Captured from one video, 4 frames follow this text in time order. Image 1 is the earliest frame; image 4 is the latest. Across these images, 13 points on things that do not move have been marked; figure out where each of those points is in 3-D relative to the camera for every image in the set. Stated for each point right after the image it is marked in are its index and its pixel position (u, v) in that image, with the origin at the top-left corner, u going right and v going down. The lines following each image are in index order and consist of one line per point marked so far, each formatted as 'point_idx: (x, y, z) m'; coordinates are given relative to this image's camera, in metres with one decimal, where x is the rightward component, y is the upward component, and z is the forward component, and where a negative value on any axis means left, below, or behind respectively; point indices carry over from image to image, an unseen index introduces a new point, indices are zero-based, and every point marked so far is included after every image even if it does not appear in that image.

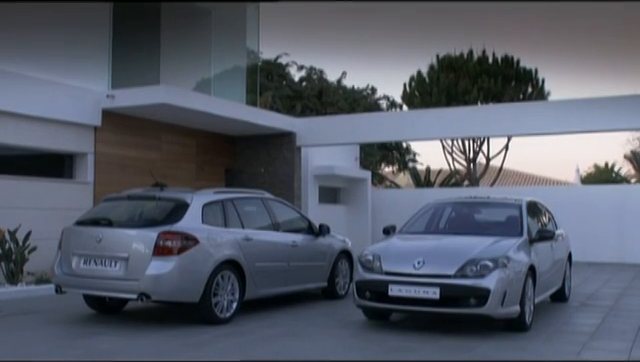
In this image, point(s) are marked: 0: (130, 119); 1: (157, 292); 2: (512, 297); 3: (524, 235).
0: (-3.9, +1.2, +16.5) m
1: (-1.9, -1.3, +9.7) m
2: (+2.3, -1.4, +9.8) m
3: (+2.7, -0.7, +10.9) m
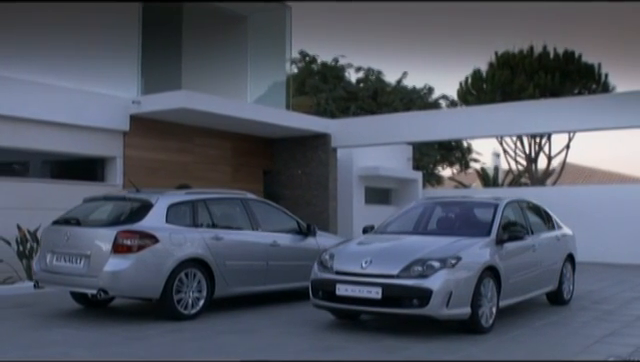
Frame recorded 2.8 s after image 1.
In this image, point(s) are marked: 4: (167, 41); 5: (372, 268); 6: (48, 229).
0: (-3.4, +1.2, +17.3) m
1: (-2.5, -1.3, +10.2) m
2: (+1.6, -1.4, +9.6) m
3: (+2.2, -0.7, +10.6) m
4: (-3.3, +3.0, +17.7) m
5: (+0.6, -1.0, +9.8) m
6: (-3.6, -0.6, +11.0) m
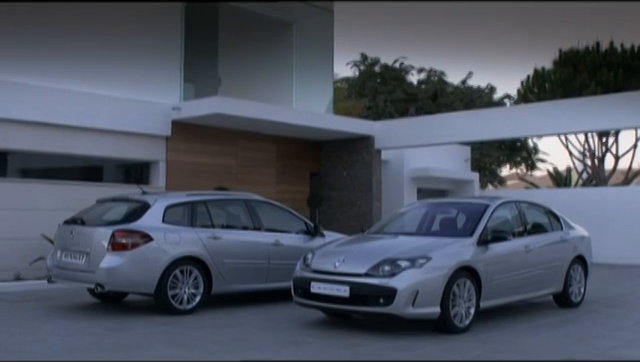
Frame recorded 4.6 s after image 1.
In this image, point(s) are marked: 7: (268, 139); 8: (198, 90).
0: (-2.6, +1.2, +18.0) m
1: (-2.8, -1.3, +10.9) m
2: (+1.3, -1.4, +9.7) m
3: (+2.0, -0.7, +10.6) m
4: (-2.5, +3.0, +18.5) m
5: (+0.3, -1.0, +10.0) m
6: (-3.7, -0.7, +11.9) m
7: (-1.2, +1.0, +19.4) m
8: (-2.6, +2.0, +18.2) m
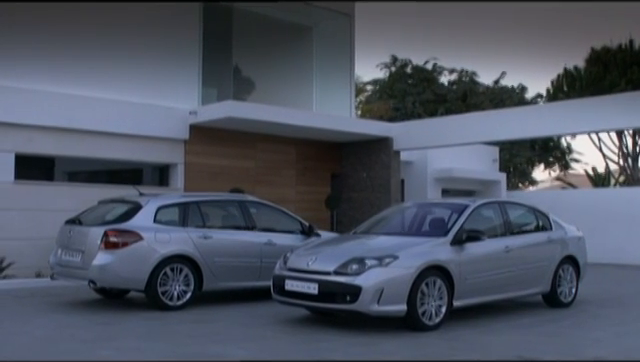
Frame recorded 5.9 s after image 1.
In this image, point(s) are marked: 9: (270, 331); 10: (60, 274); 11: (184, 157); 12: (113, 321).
0: (-2.2, +1.1, +18.5) m
1: (-3.0, -1.4, +11.4) m
2: (+0.9, -1.4, +9.9) m
3: (+1.7, -0.7, +10.7) m
4: (-2.0, +2.9, +19.0) m
5: (-0.1, -1.0, +10.3) m
6: (-3.9, -0.7, +12.5) m
7: (-0.7, +1.0, +19.8) m
8: (-2.2, +2.0, +18.7) m
9: (-0.6, -1.9, +10.3) m
10: (-3.8, -1.4, +12.2) m
11: (-2.9, +0.5, +17.9) m
12: (-2.7, -1.9, +11.0) m
